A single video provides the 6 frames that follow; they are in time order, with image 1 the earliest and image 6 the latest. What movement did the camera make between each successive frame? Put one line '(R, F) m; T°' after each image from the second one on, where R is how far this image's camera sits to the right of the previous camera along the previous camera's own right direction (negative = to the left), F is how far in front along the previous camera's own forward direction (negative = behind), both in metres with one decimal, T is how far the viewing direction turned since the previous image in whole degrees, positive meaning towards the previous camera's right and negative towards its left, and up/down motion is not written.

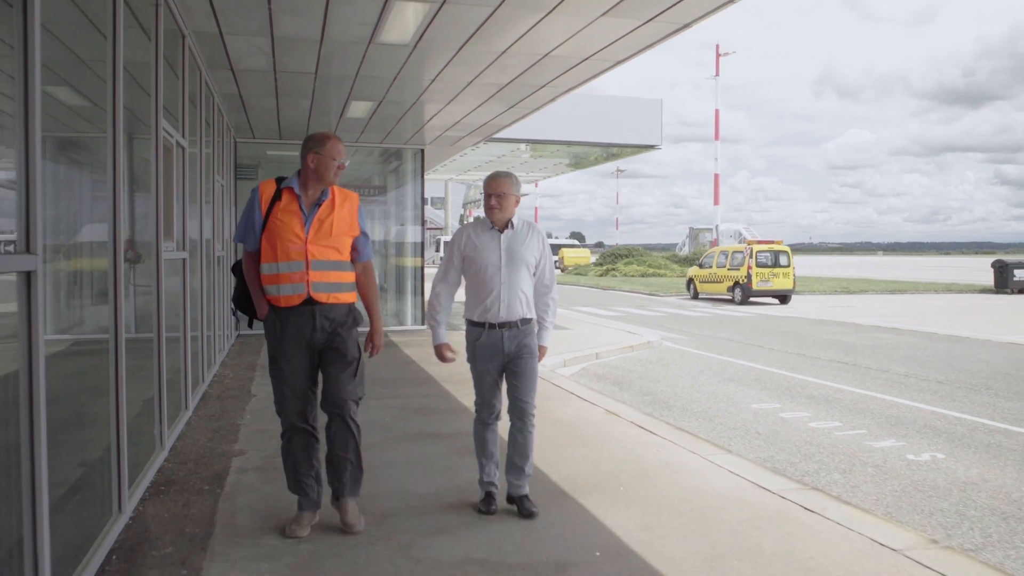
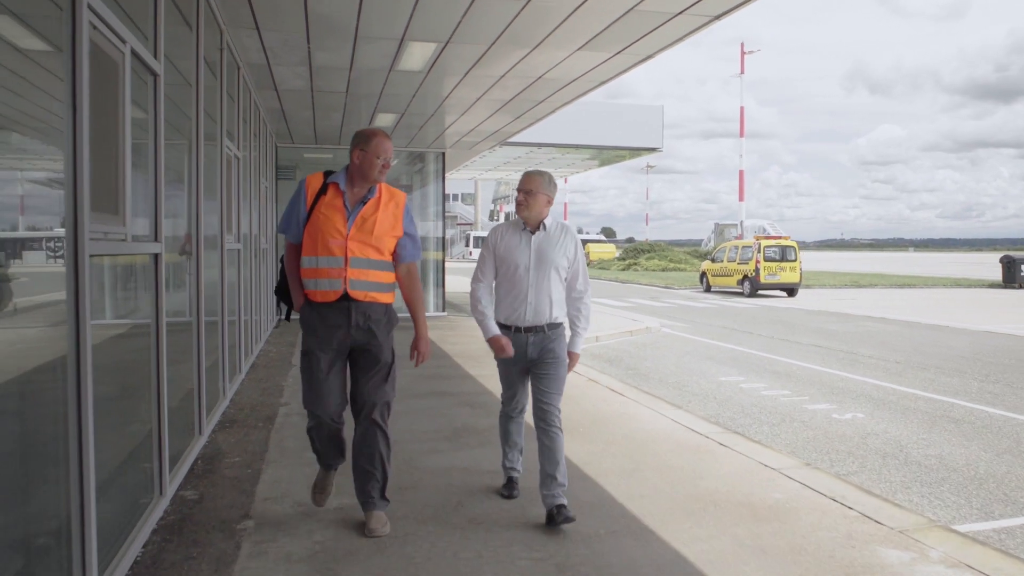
(+0.3, -1.4) m; -2°
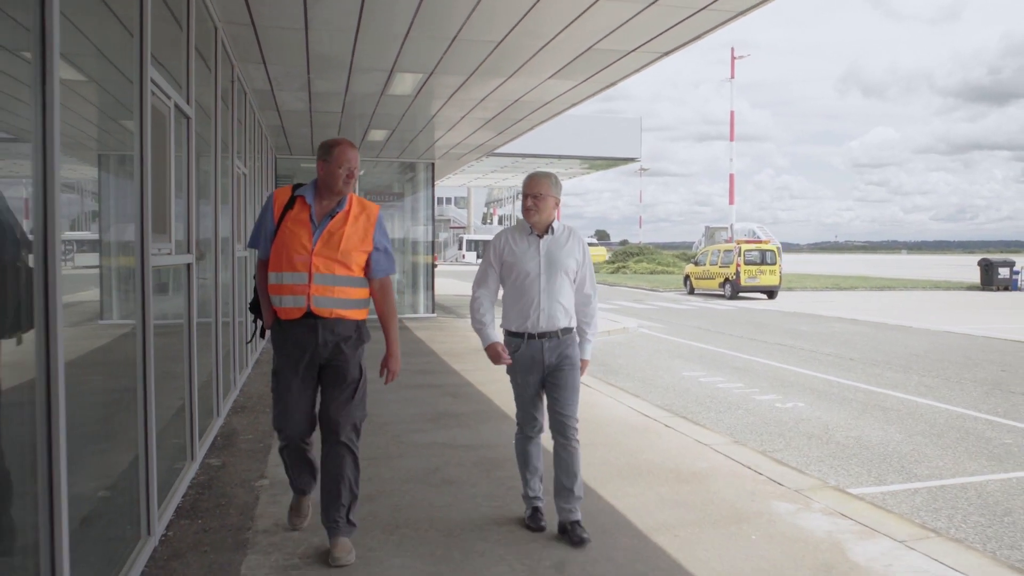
(+0.2, -0.9) m; 0°
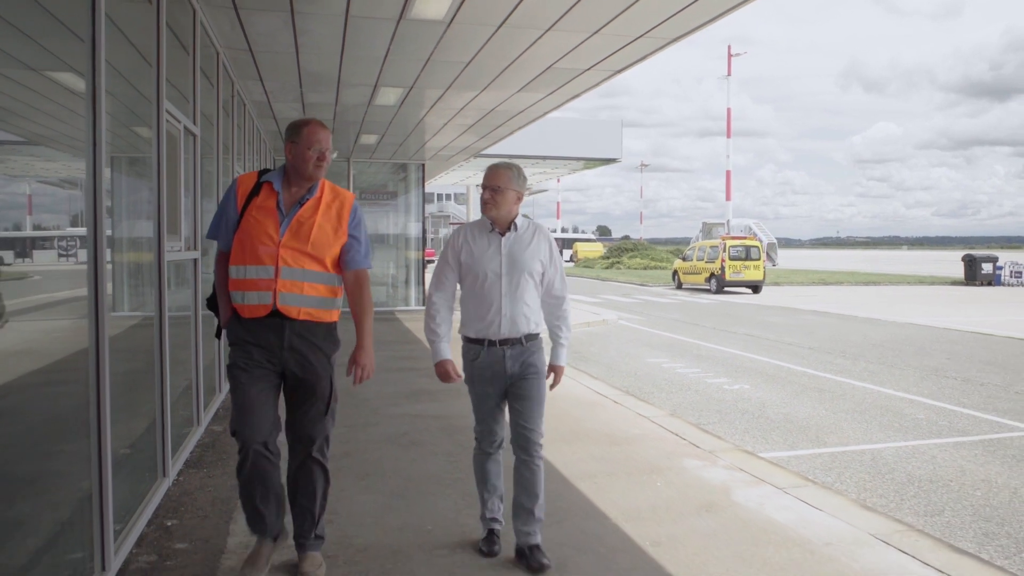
(+0.3, -0.9) m; 0°
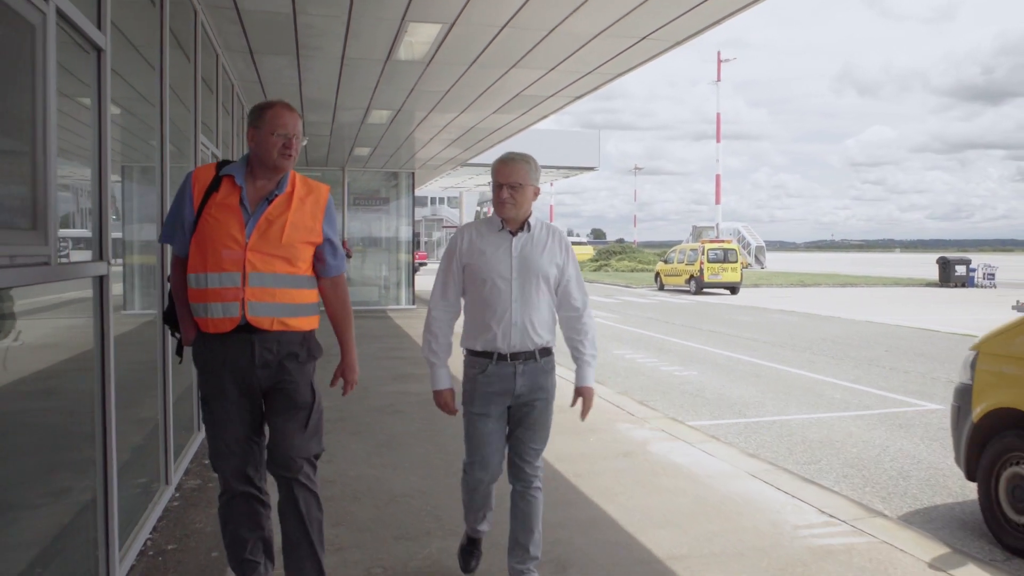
(+0.2, -1.3) m; 0°
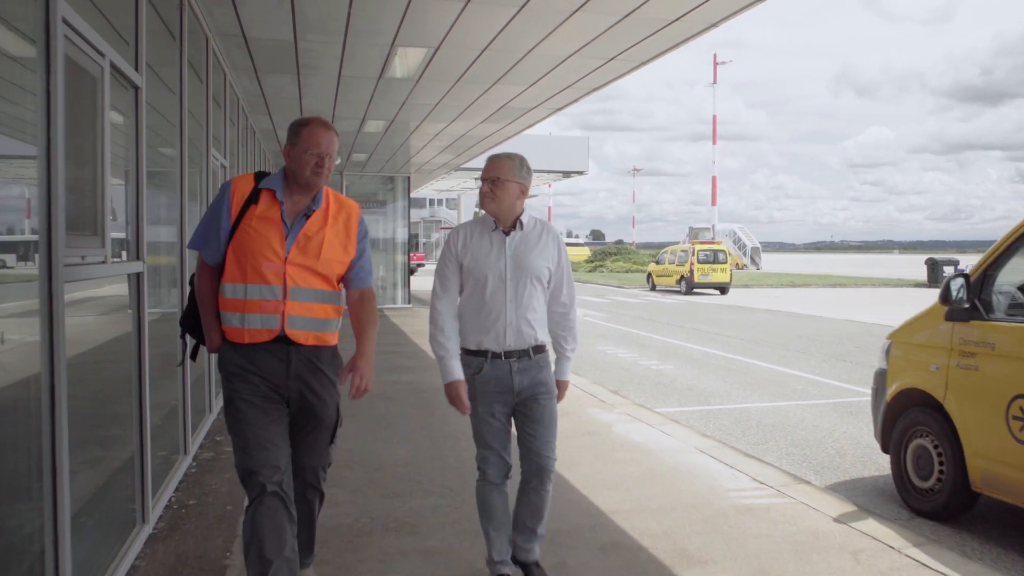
(+0.2, -0.7) m; 0°
